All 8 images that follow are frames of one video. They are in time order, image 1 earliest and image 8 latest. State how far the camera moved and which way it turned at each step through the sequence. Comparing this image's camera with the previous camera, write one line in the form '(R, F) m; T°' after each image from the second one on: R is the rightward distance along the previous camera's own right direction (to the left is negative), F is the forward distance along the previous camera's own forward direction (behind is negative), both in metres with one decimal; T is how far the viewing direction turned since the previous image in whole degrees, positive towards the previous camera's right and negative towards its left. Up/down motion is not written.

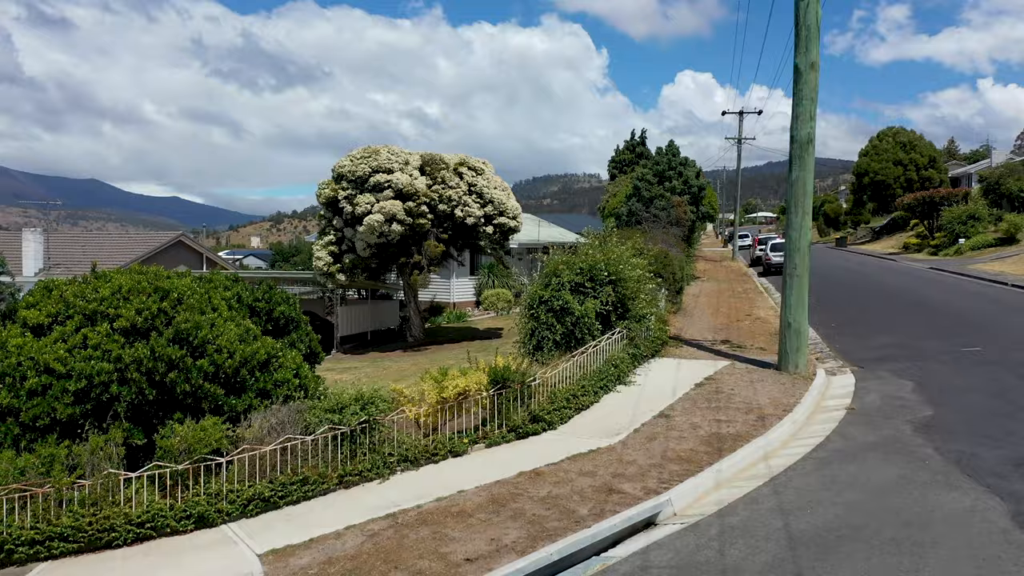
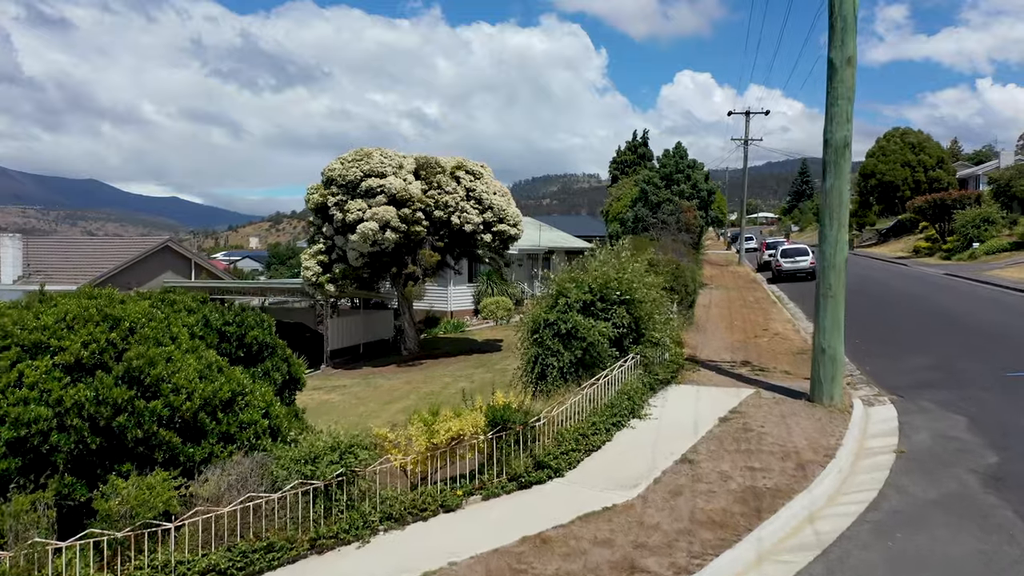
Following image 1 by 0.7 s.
(0.0, +1.2) m; 0°
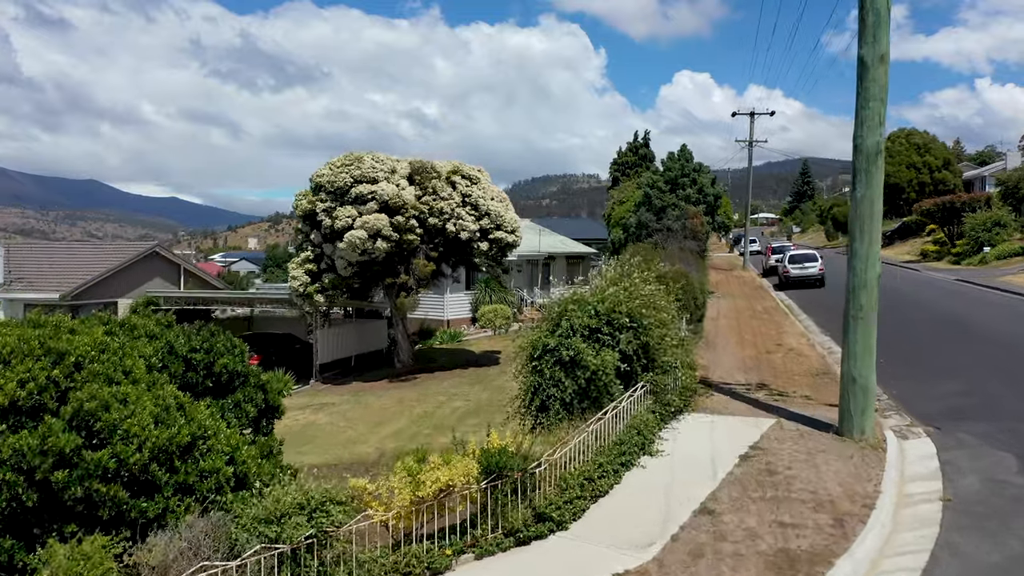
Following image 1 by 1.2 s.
(0.0, +1.0) m; 0°
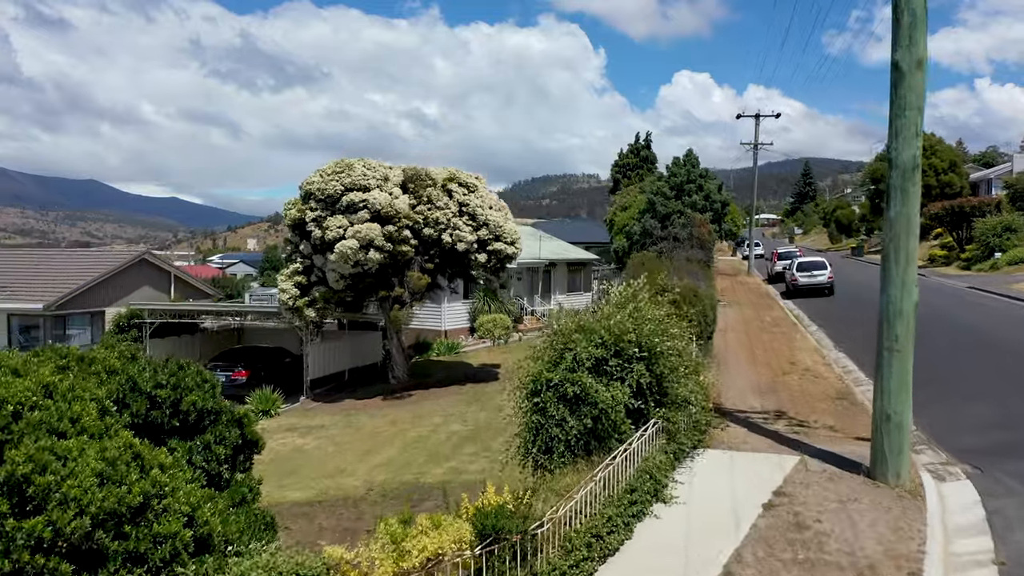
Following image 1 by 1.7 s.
(0.0, +0.8) m; 0°
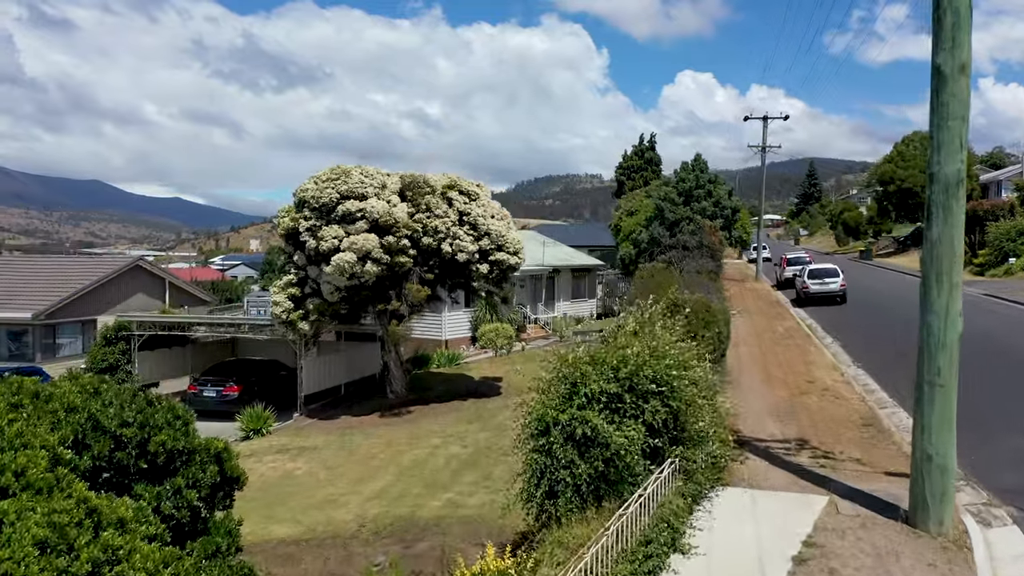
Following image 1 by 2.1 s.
(0.0, +0.8) m; 0°
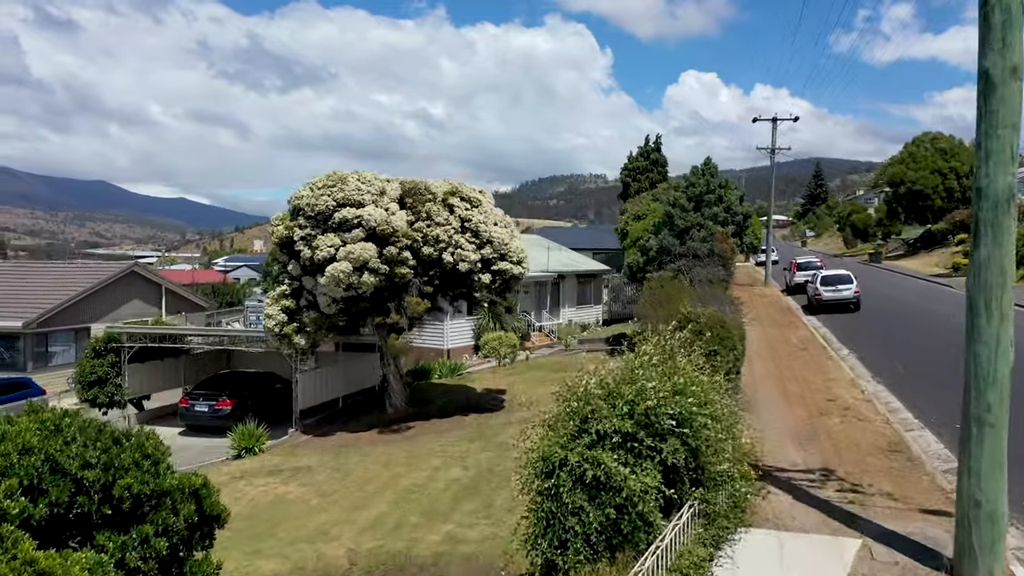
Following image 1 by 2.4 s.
(0.0, +0.7) m; 0°
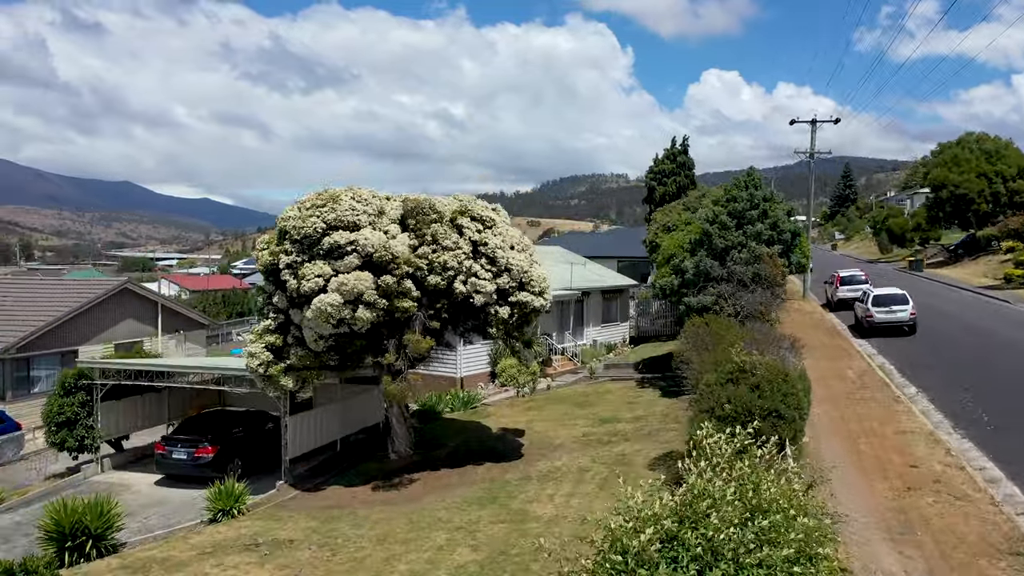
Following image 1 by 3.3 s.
(0.0, +2.2) m; -1°
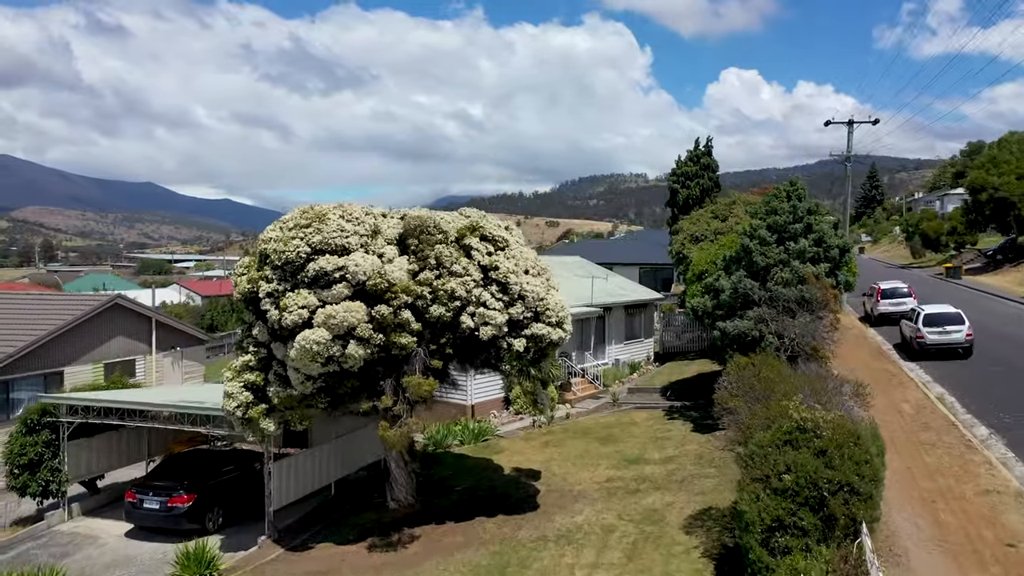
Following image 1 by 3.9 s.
(+0.1, +1.9) m; -1°
